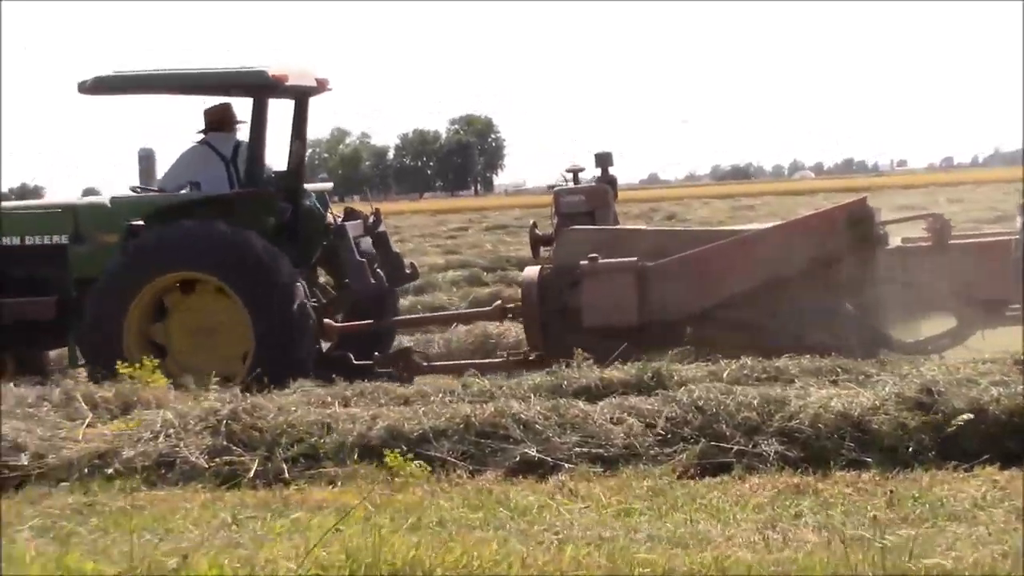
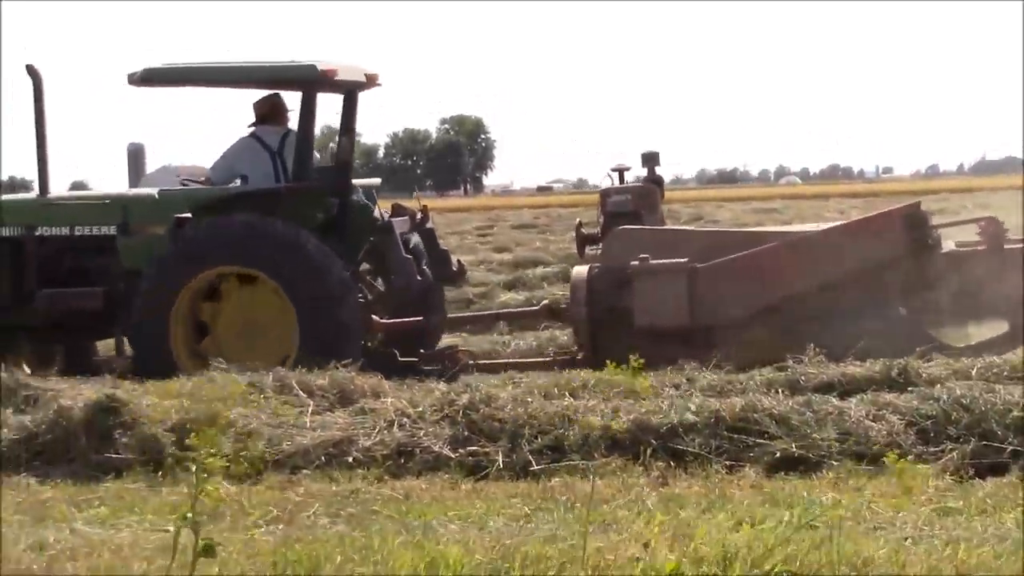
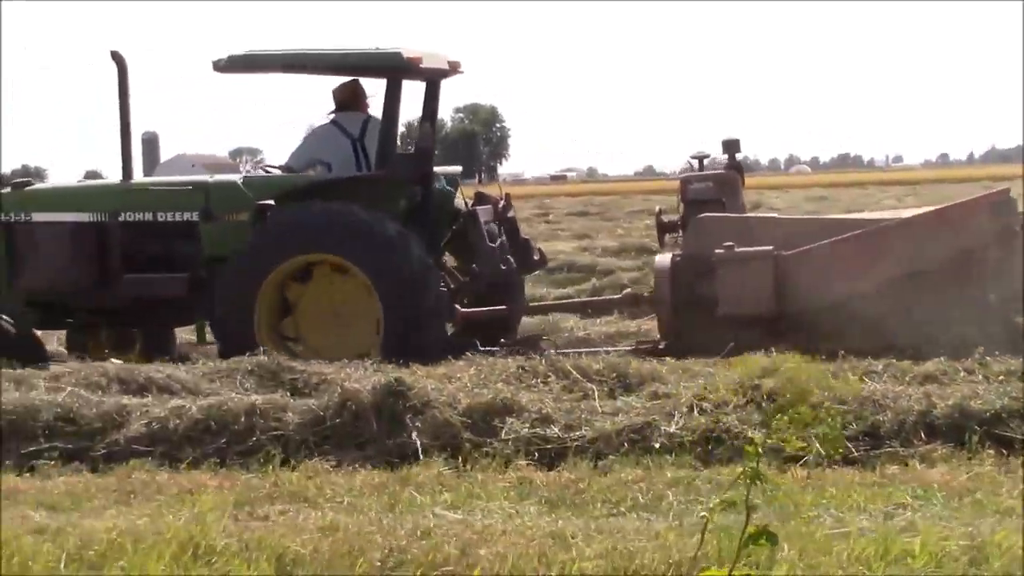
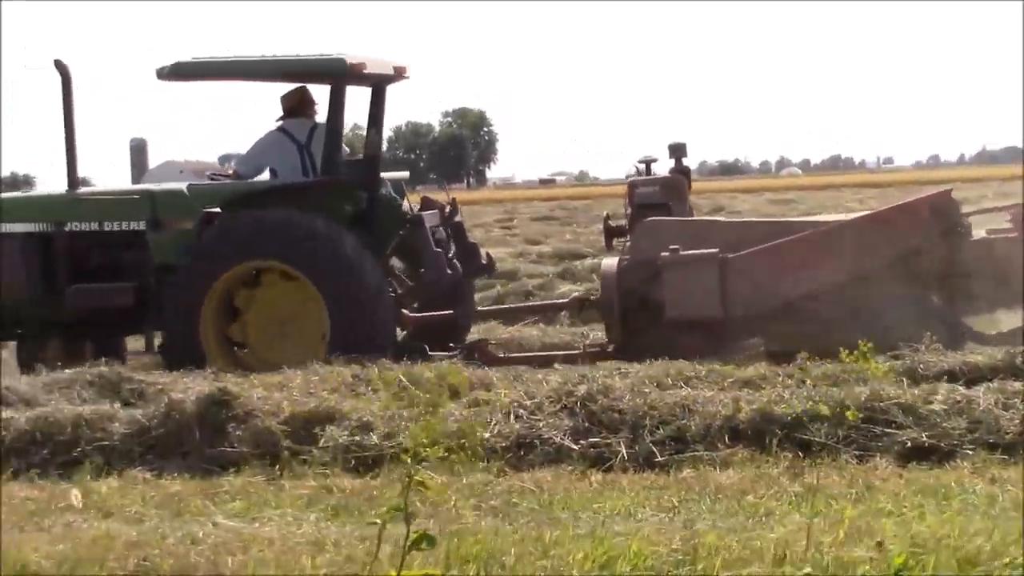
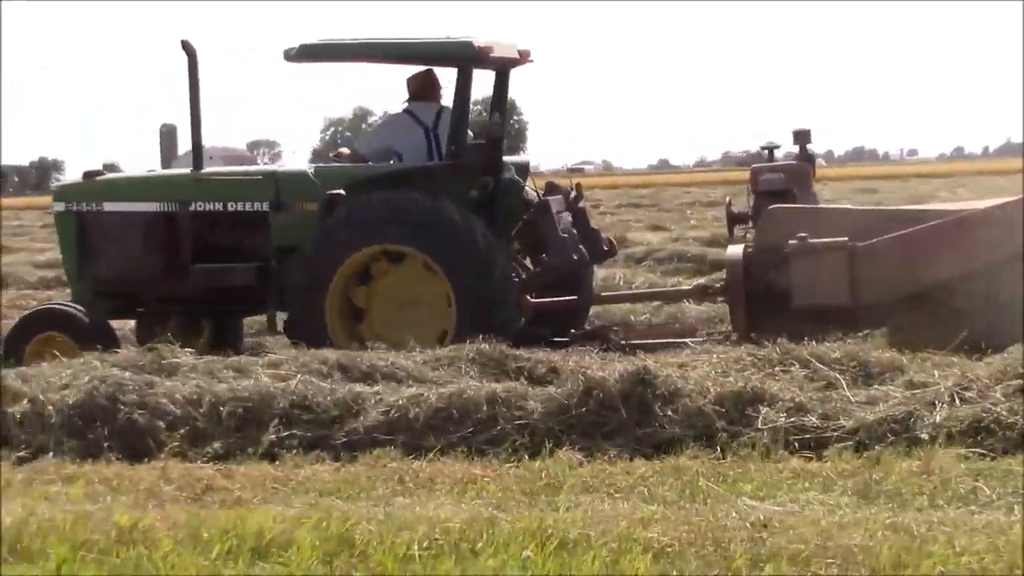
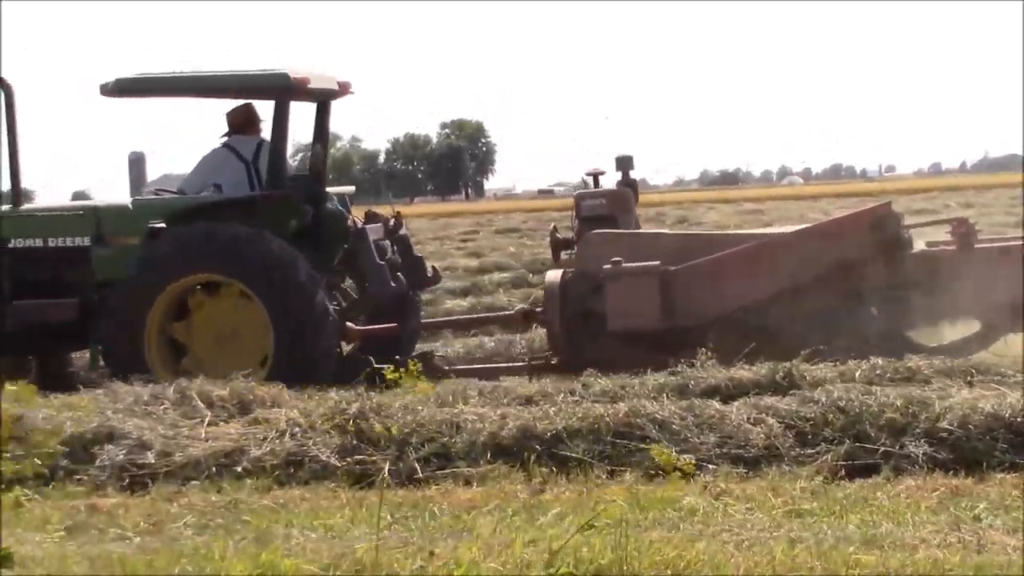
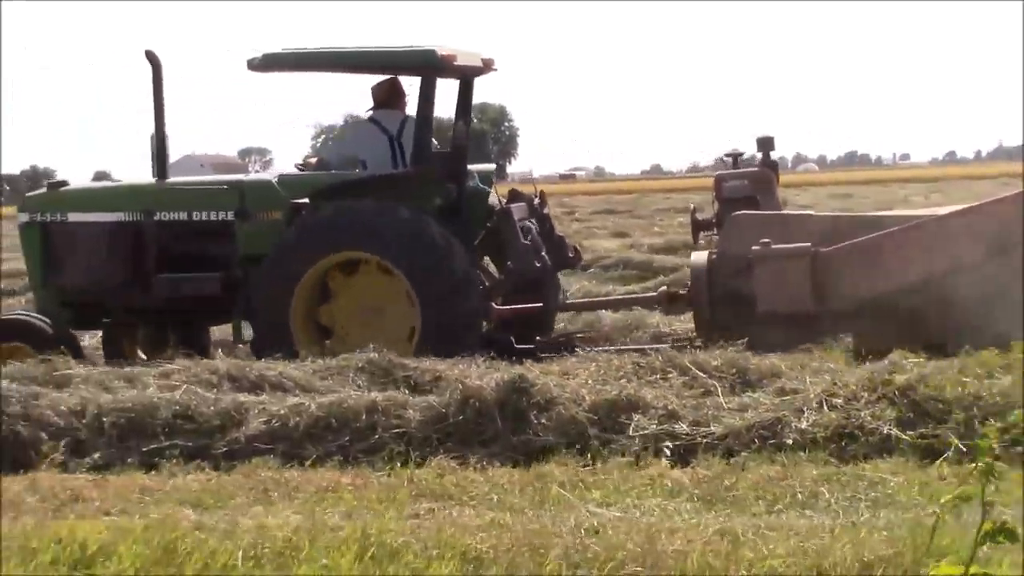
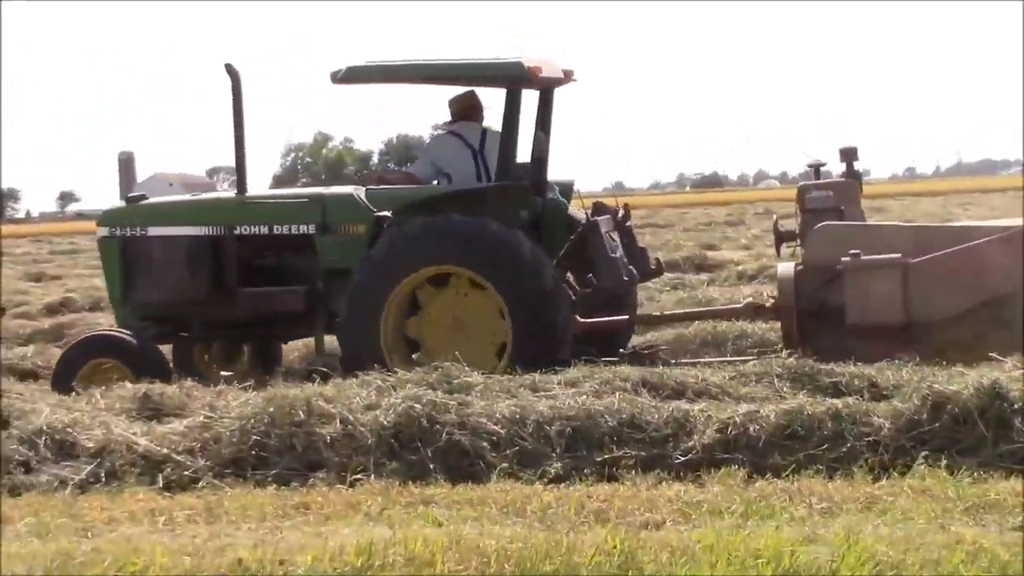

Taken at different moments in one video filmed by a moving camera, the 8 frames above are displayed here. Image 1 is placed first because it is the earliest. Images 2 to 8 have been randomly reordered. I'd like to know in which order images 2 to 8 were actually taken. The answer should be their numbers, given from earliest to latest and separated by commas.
6, 2, 4, 3, 7, 5, 8
